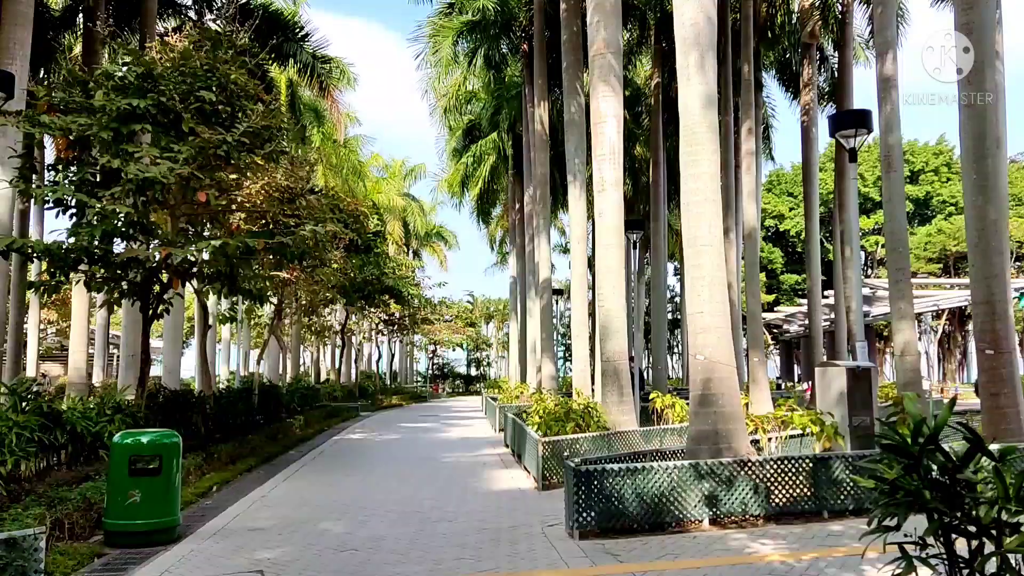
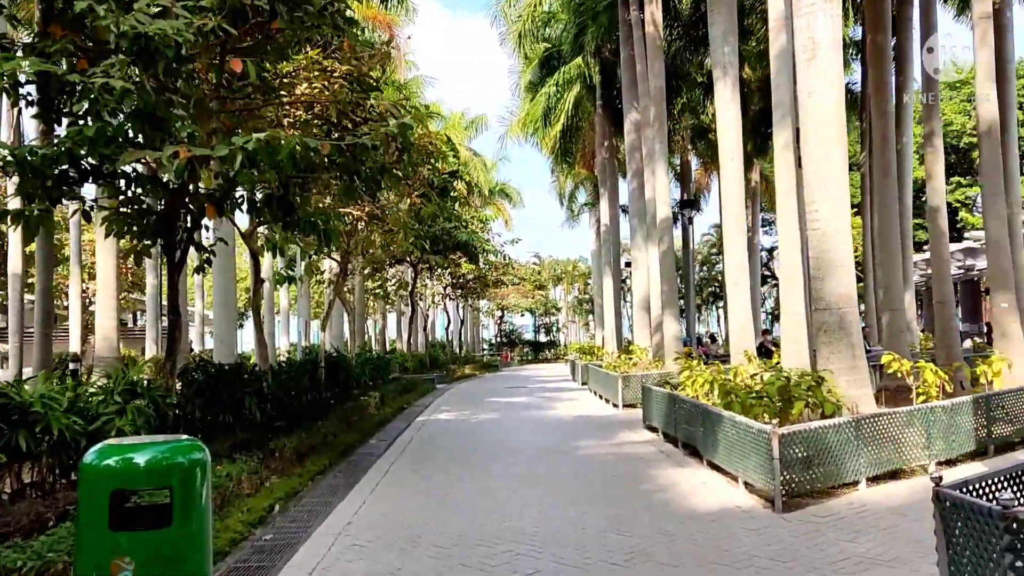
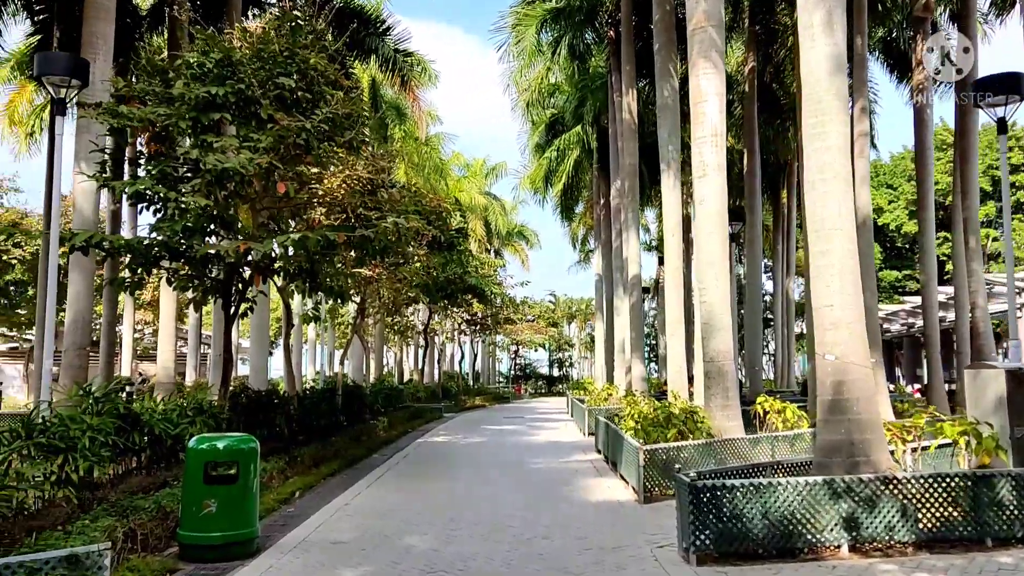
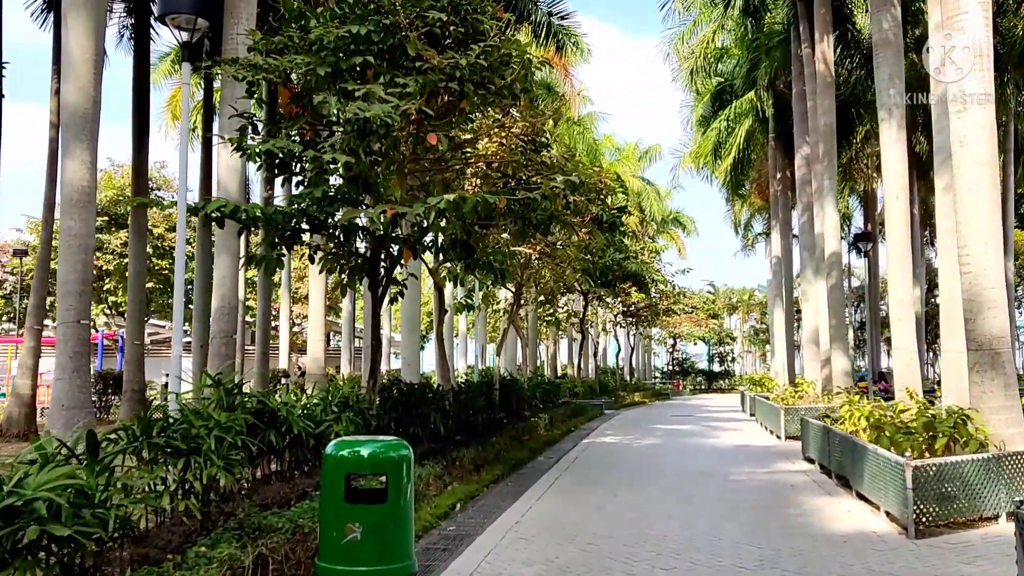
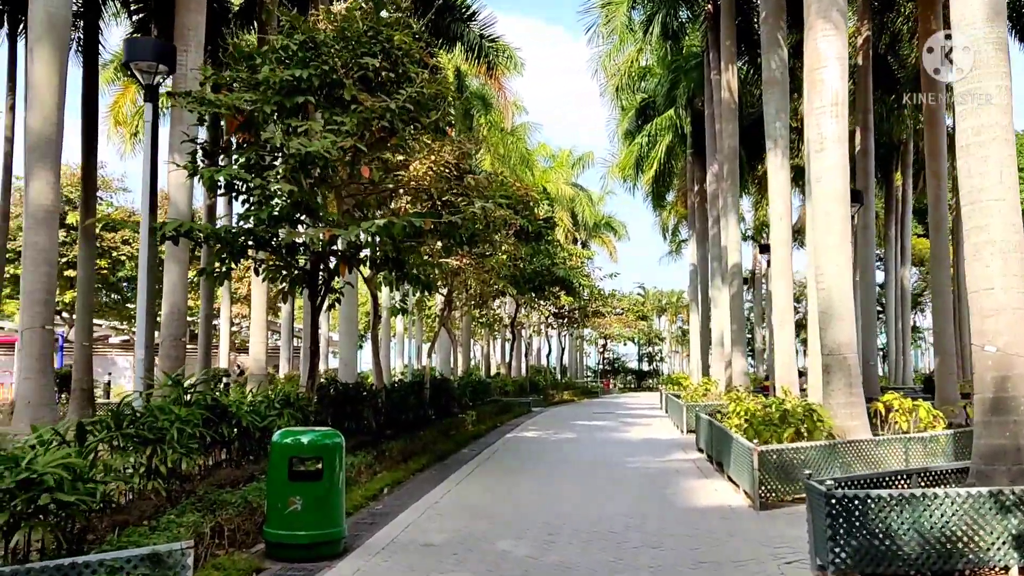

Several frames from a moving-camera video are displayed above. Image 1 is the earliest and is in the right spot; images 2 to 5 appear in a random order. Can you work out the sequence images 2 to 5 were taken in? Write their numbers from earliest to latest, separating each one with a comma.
3, 5, 4, 2
